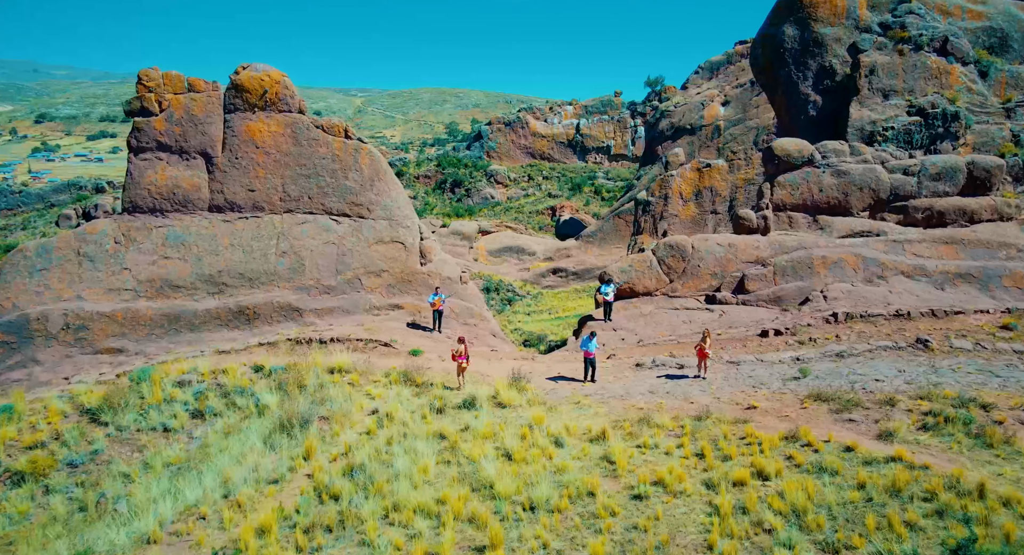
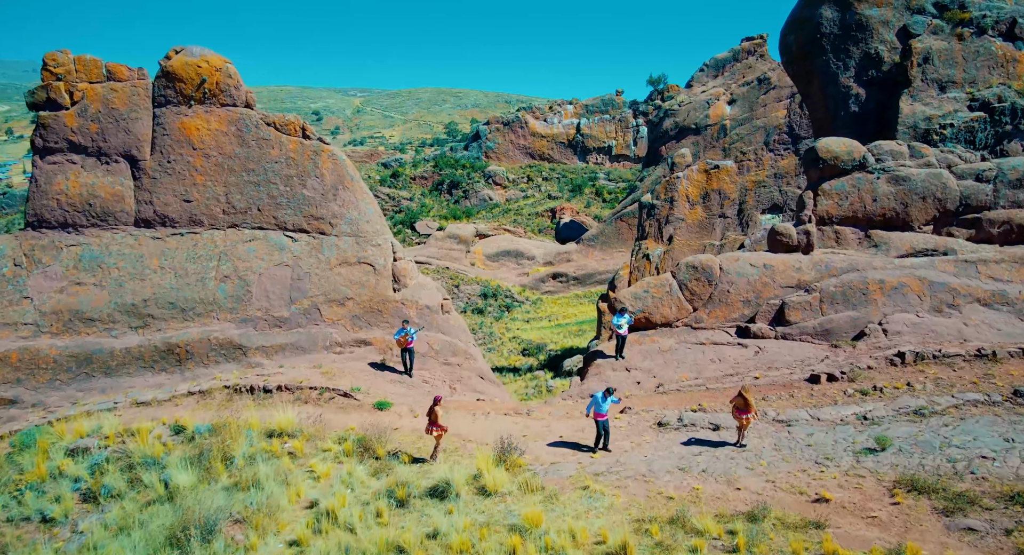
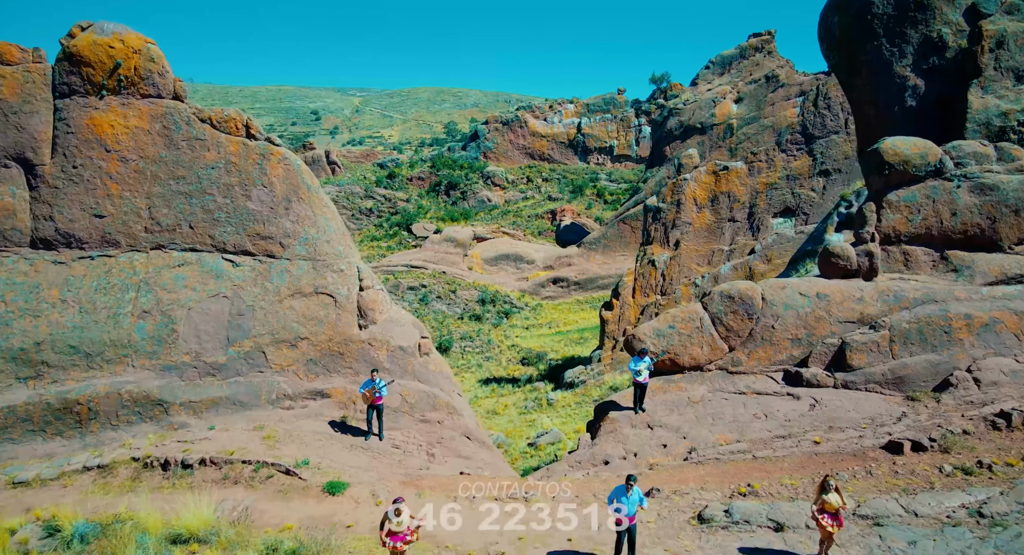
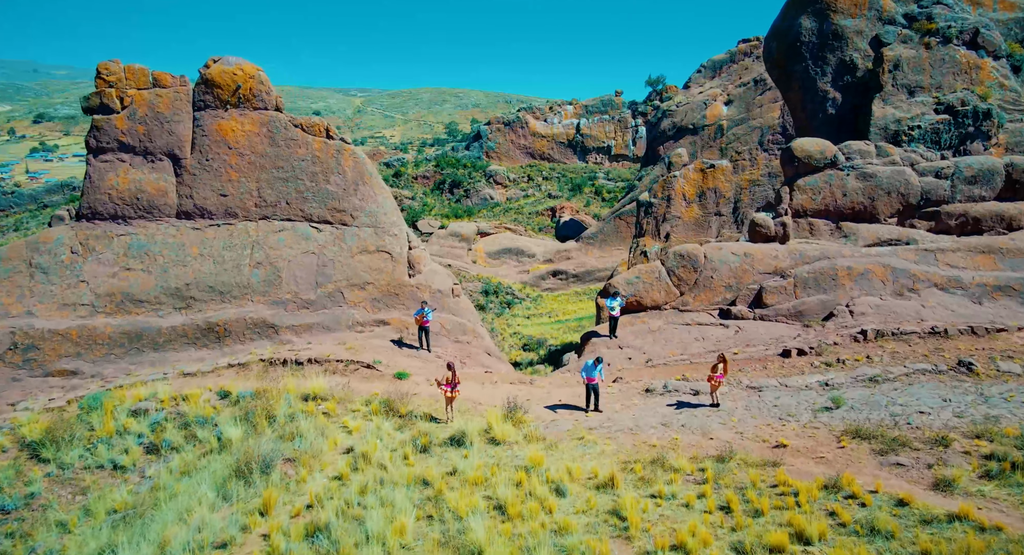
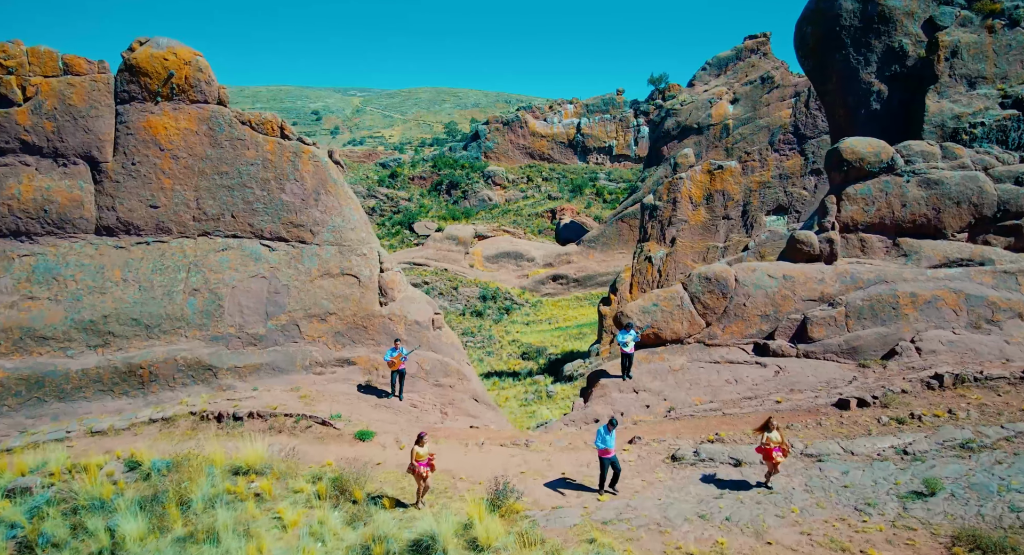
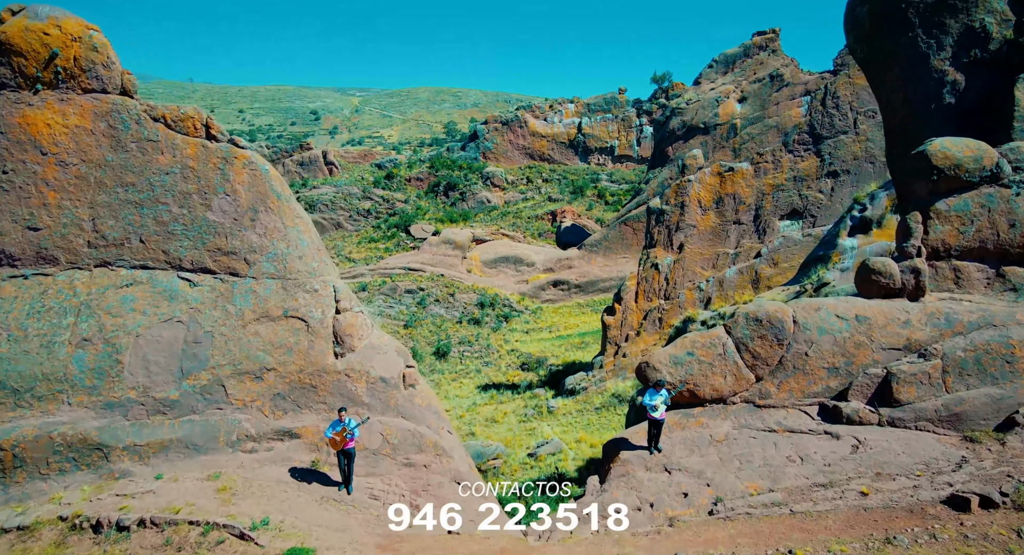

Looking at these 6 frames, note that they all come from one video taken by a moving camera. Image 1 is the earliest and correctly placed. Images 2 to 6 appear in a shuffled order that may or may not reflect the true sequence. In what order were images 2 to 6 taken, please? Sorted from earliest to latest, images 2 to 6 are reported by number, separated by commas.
4, 2, 5, 3, 6
